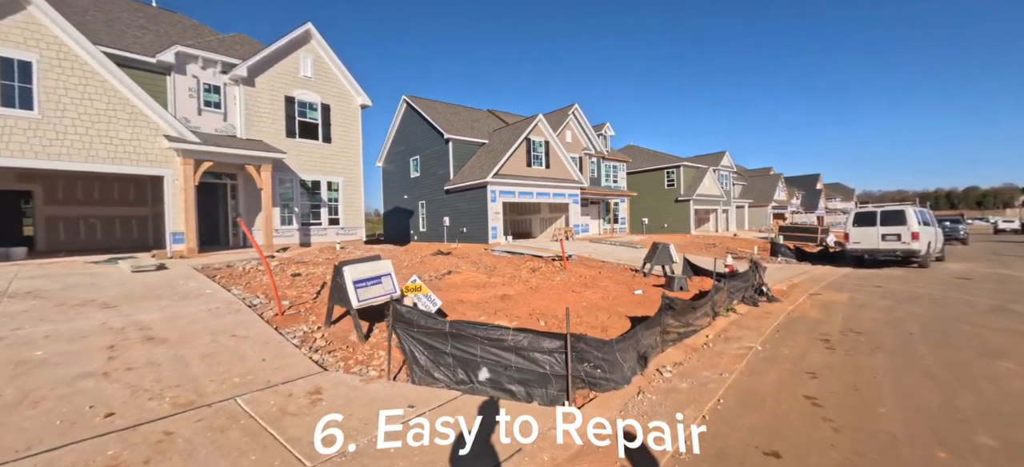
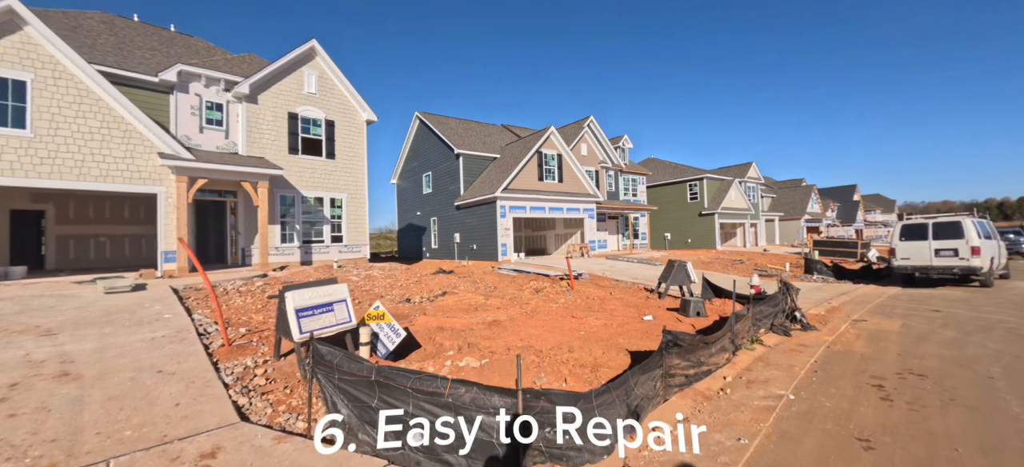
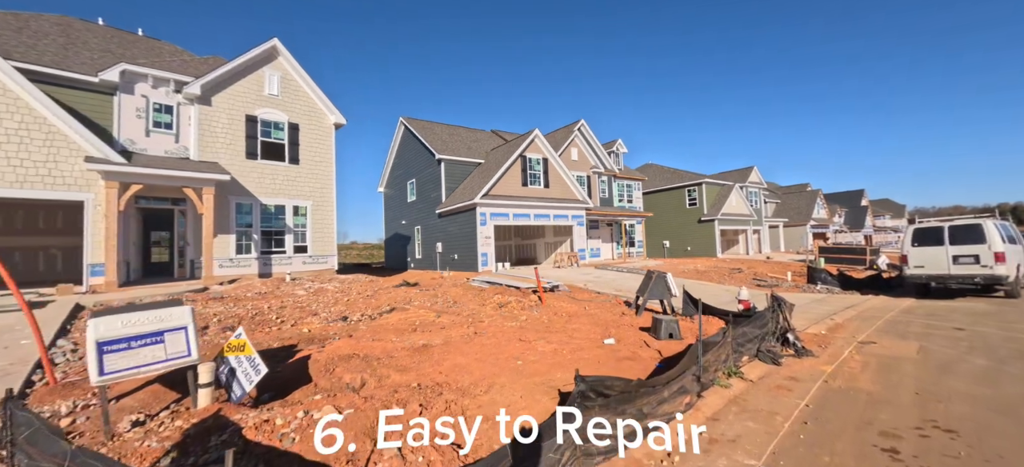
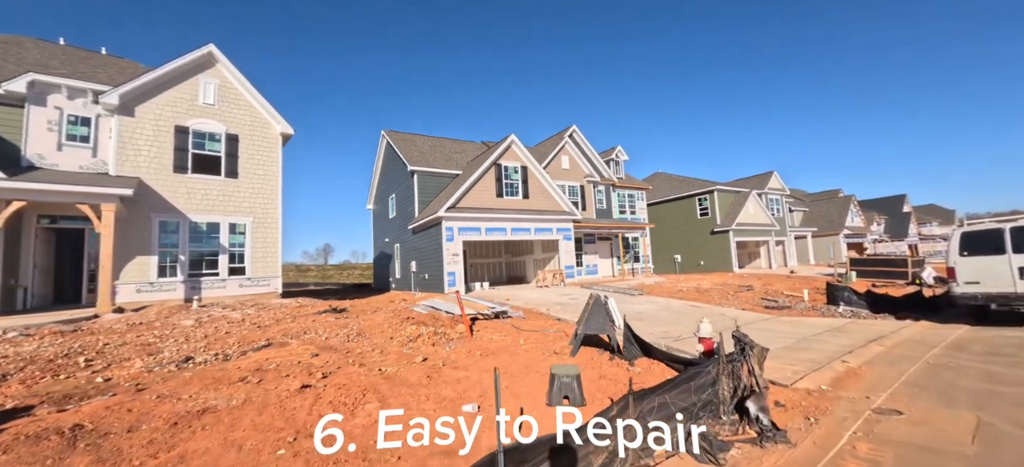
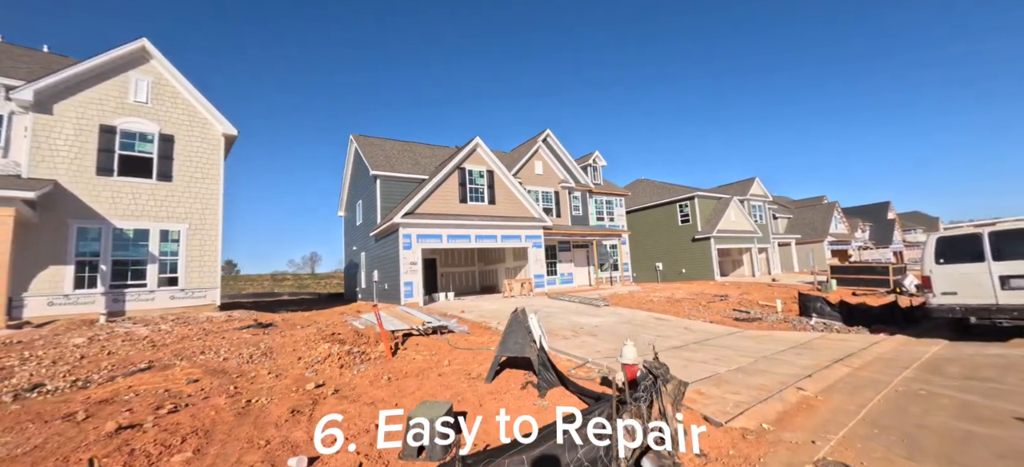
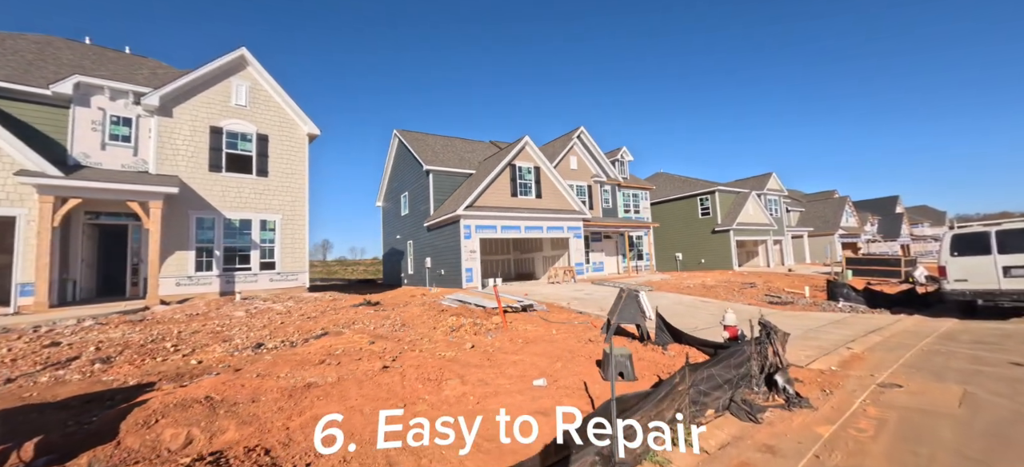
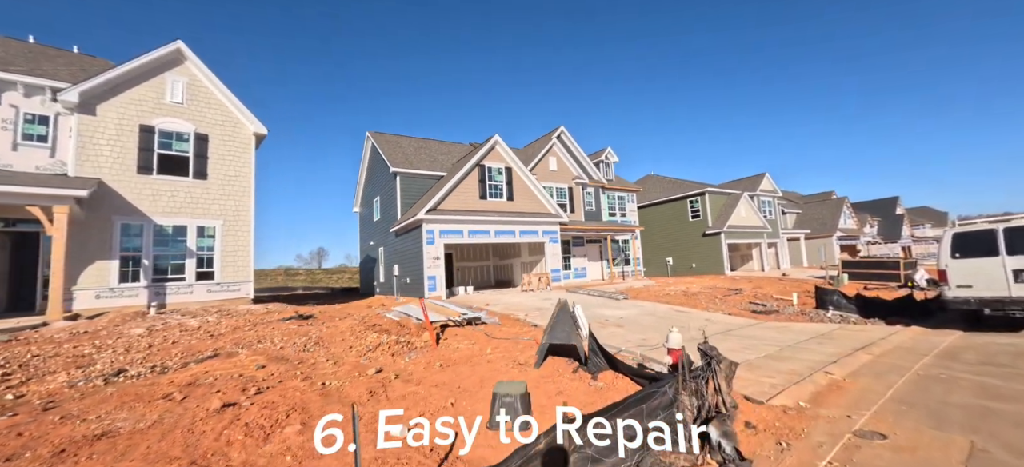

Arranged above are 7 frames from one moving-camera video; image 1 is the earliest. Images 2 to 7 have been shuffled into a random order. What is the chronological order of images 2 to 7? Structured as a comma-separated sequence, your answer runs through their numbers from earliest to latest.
2, 3, 6, 4, 7, 5
